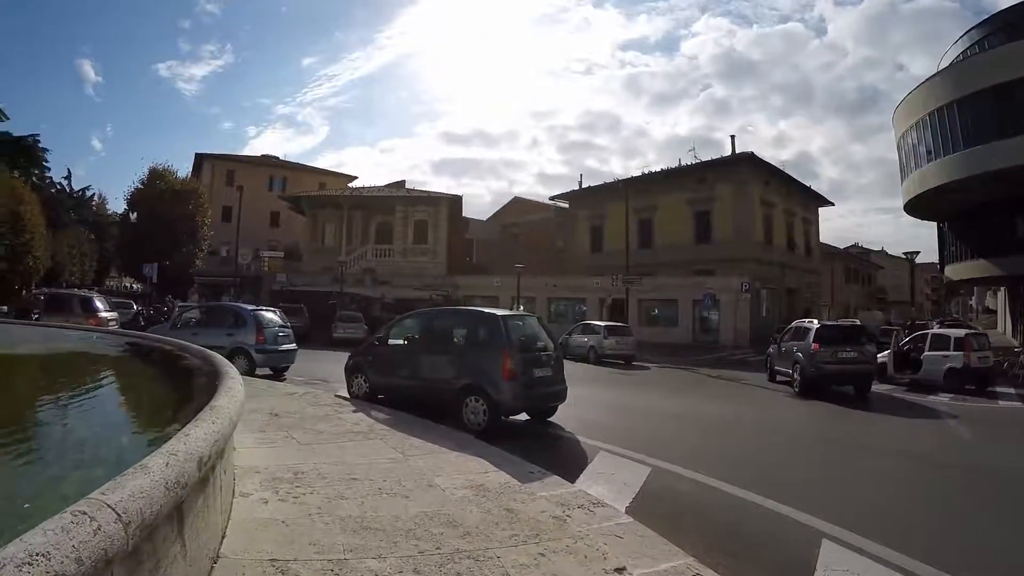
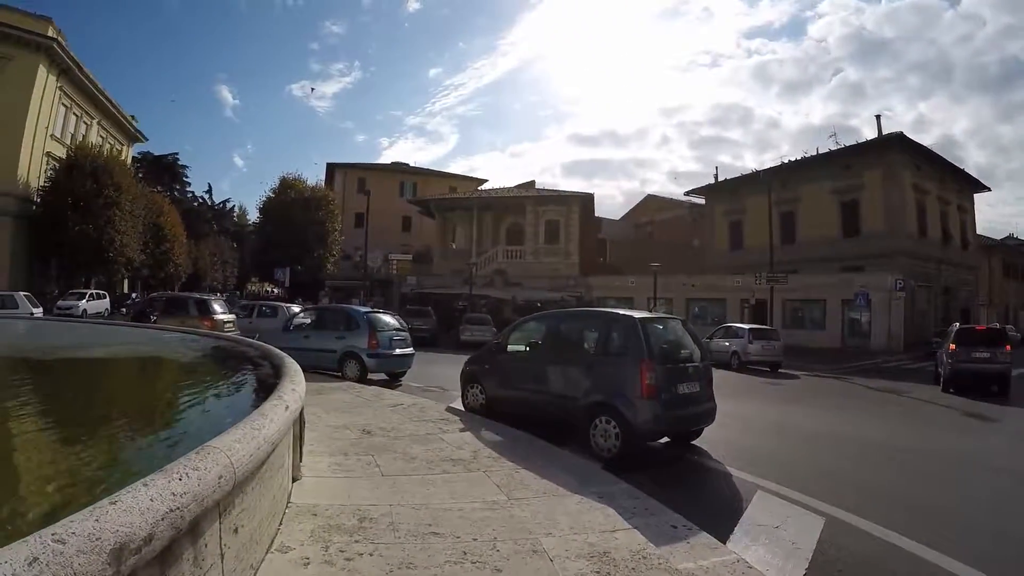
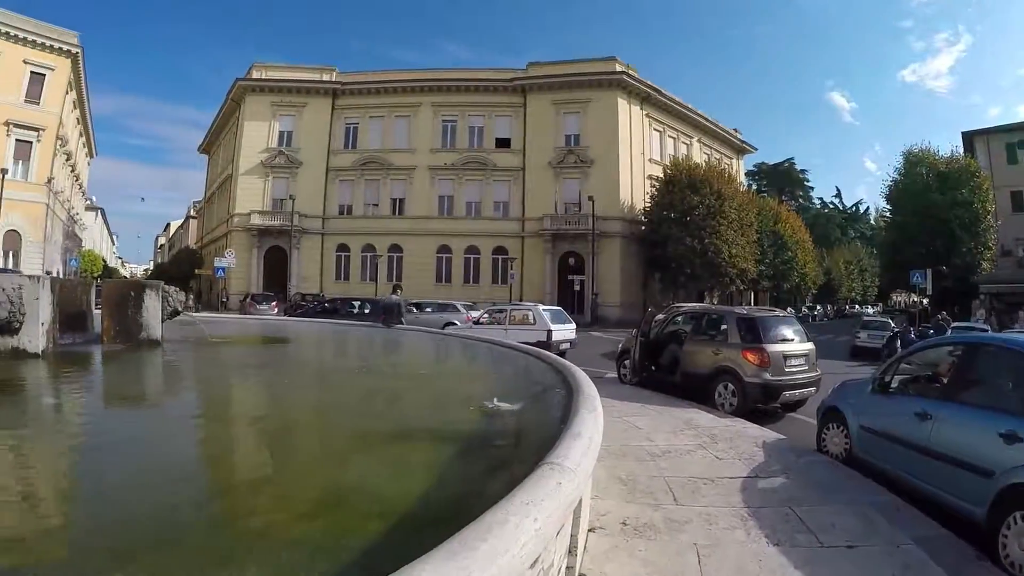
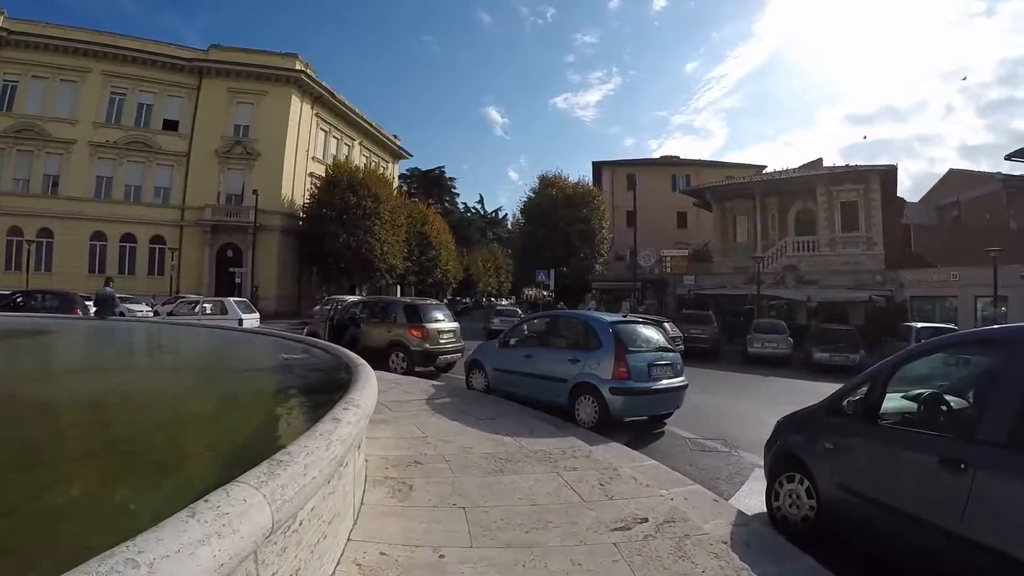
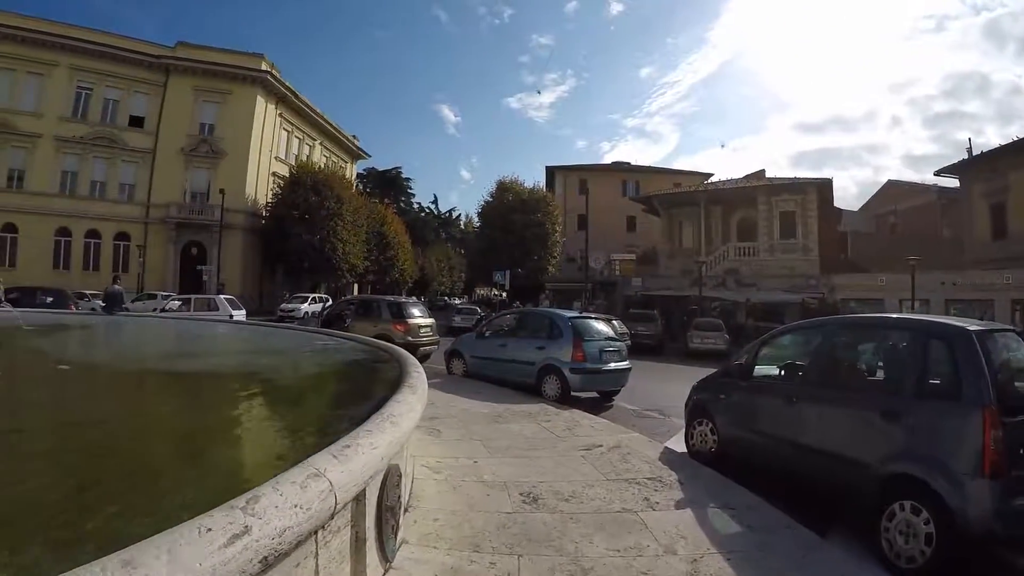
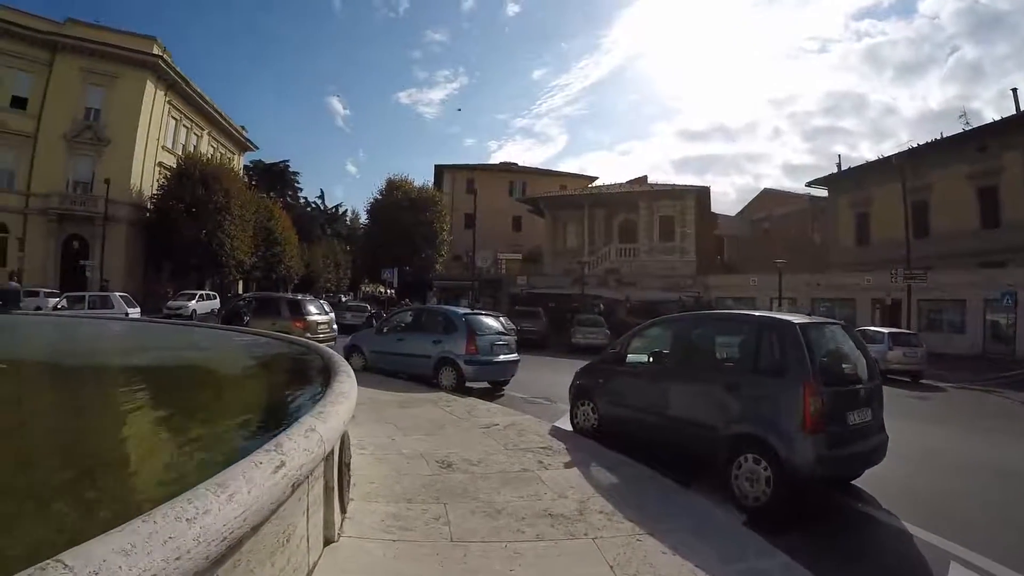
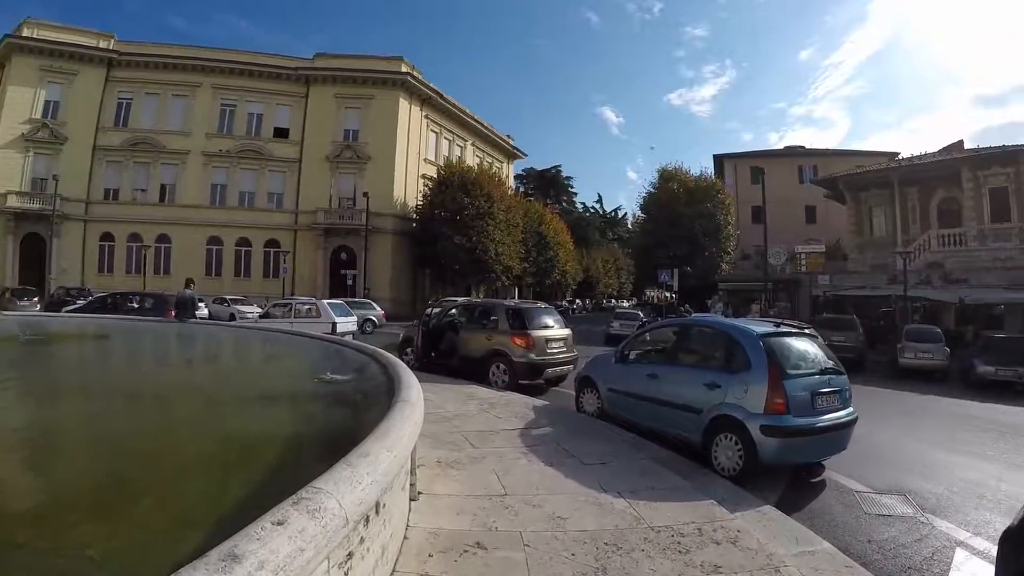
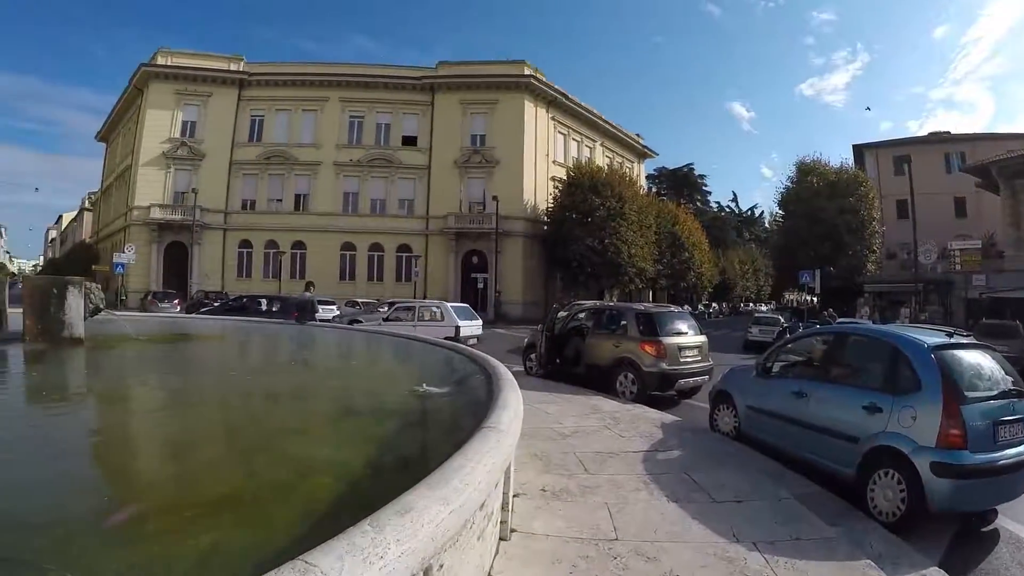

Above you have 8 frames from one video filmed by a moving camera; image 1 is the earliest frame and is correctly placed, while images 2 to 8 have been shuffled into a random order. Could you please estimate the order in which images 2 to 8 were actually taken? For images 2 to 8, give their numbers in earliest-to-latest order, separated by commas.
2, 6, 5, 4, 7, 8, 3
